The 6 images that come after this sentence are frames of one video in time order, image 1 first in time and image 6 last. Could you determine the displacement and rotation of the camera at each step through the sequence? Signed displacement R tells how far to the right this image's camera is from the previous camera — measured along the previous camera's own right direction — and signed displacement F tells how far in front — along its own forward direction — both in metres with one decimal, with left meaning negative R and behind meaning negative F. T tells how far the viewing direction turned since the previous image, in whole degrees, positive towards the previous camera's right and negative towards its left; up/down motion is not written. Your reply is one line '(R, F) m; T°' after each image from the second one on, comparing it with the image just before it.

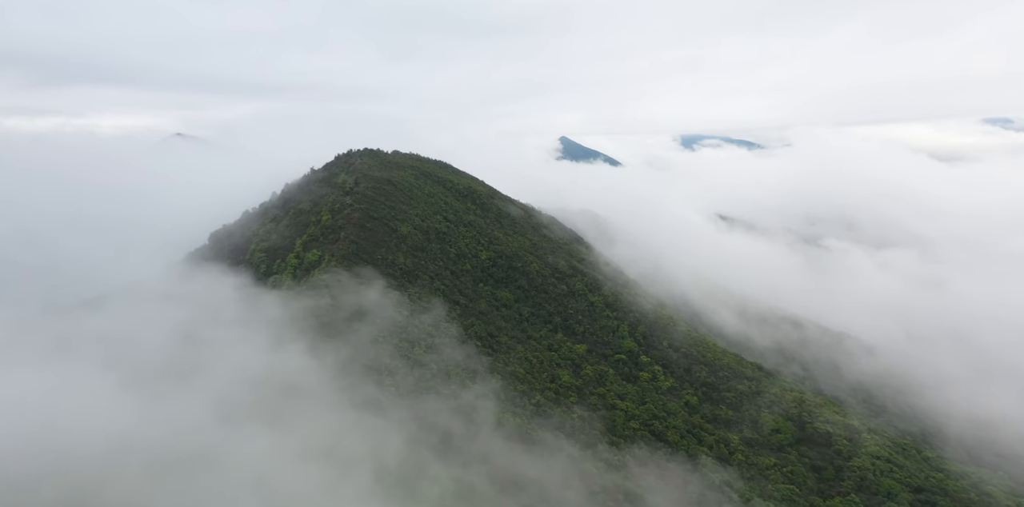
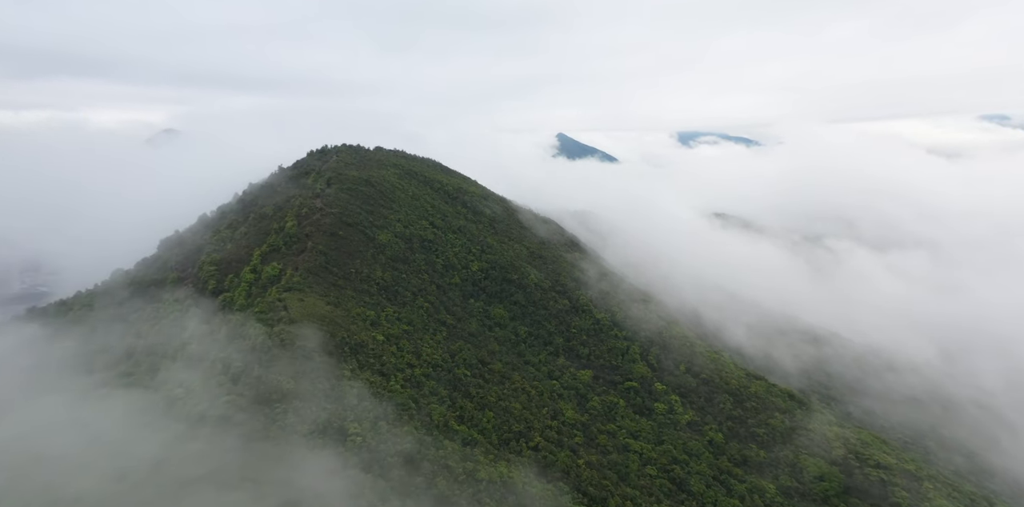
(+0.2, +8.5) m; 0°
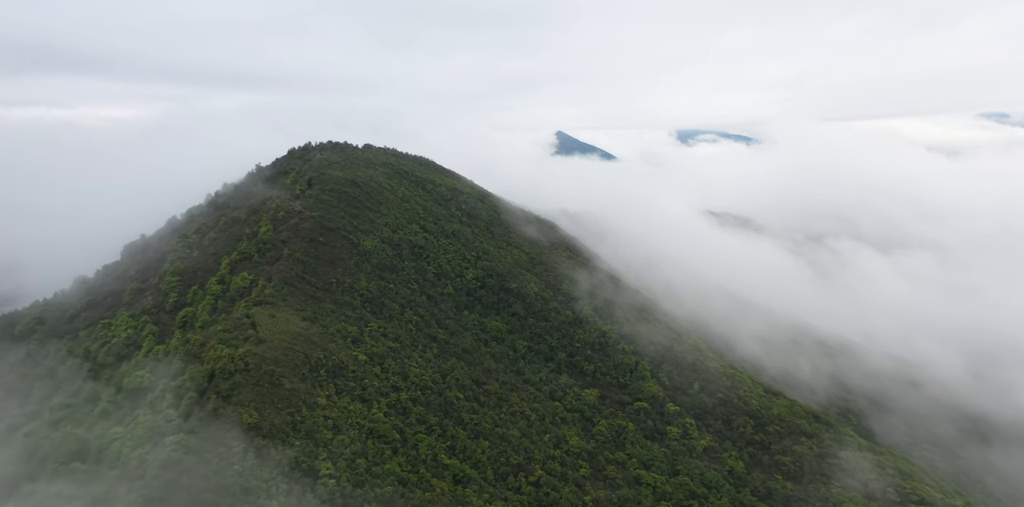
(+0.1, +5.0) m; 0°
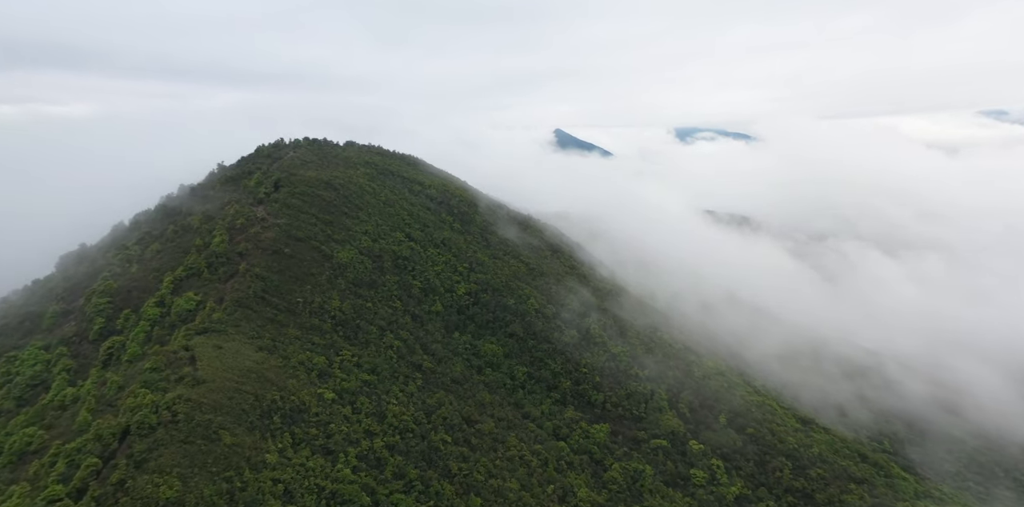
(+0.1, +7.1) m; 0°
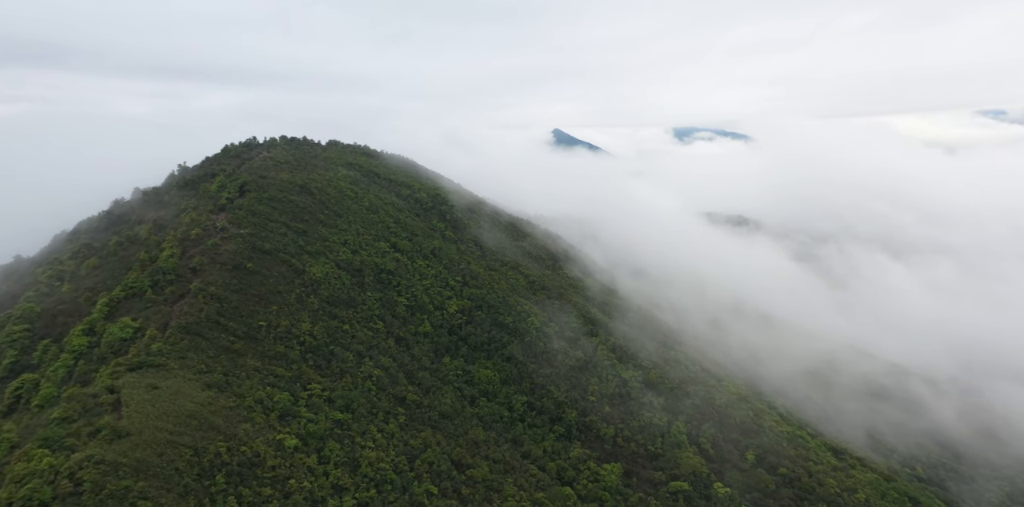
(+0.1, +5.7) m; 0°
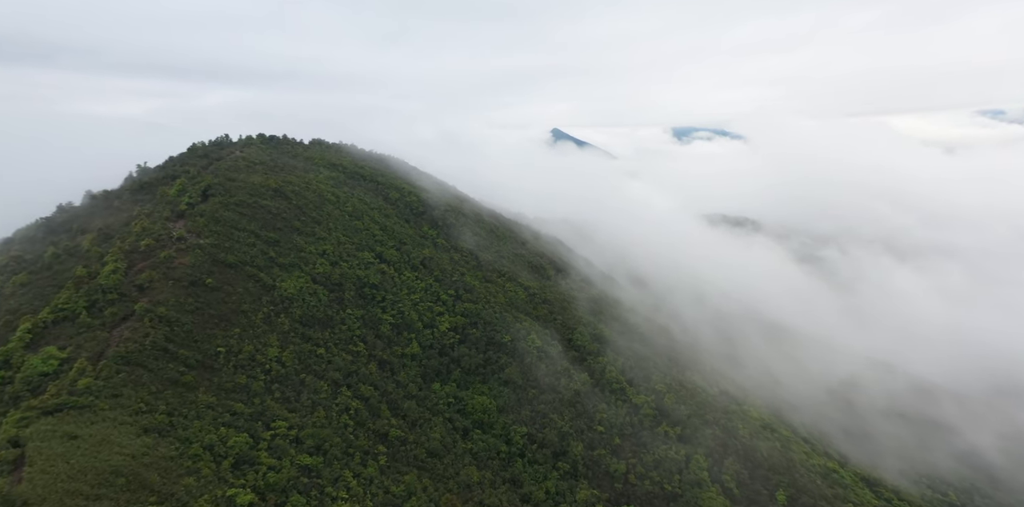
(+0.1, +4.8) m; 0°
